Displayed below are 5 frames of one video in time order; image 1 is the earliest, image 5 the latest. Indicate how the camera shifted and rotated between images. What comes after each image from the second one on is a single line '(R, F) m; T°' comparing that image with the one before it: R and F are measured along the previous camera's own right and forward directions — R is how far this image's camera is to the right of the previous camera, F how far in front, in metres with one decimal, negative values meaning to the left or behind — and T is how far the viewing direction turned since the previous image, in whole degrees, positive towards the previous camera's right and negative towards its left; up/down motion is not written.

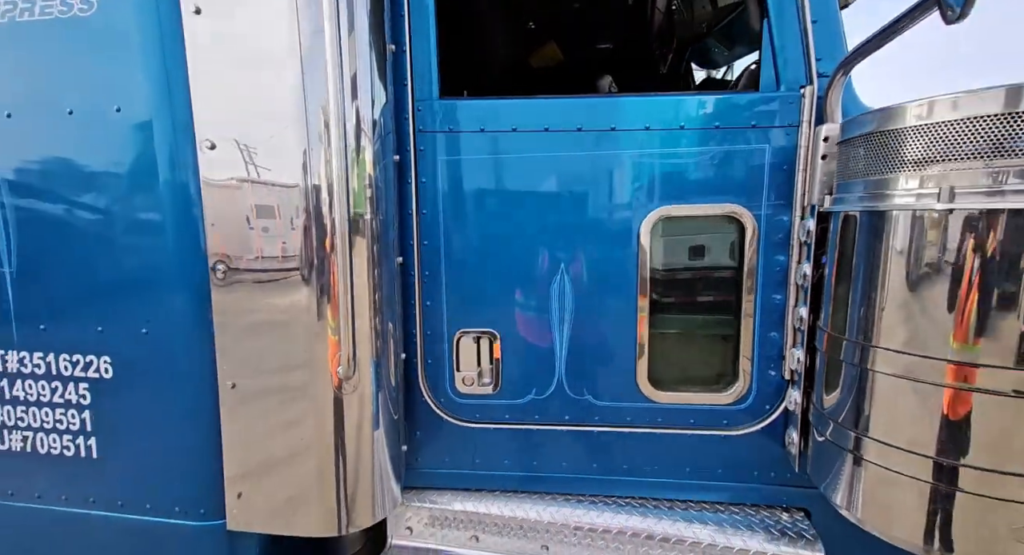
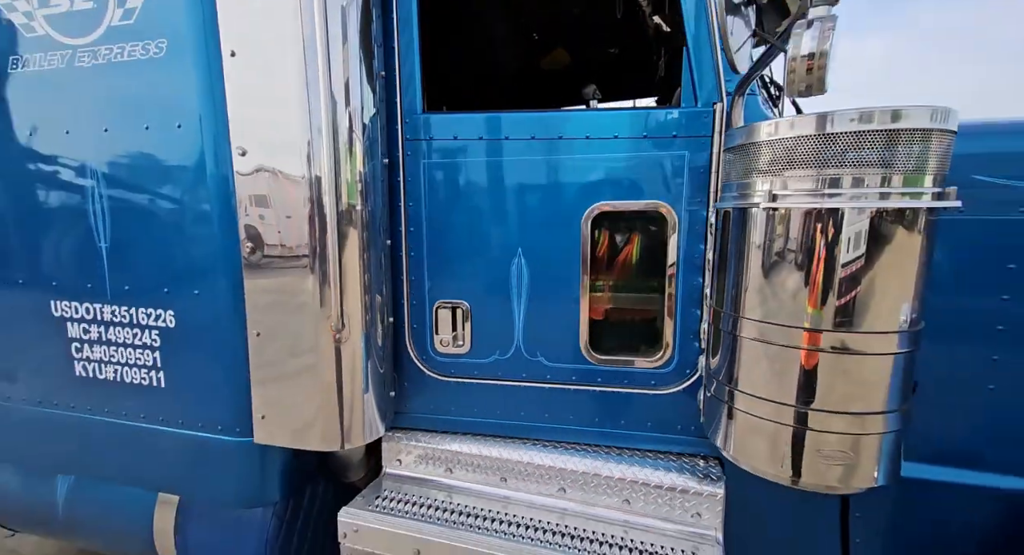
(+0.2, -0.2) m; -5°
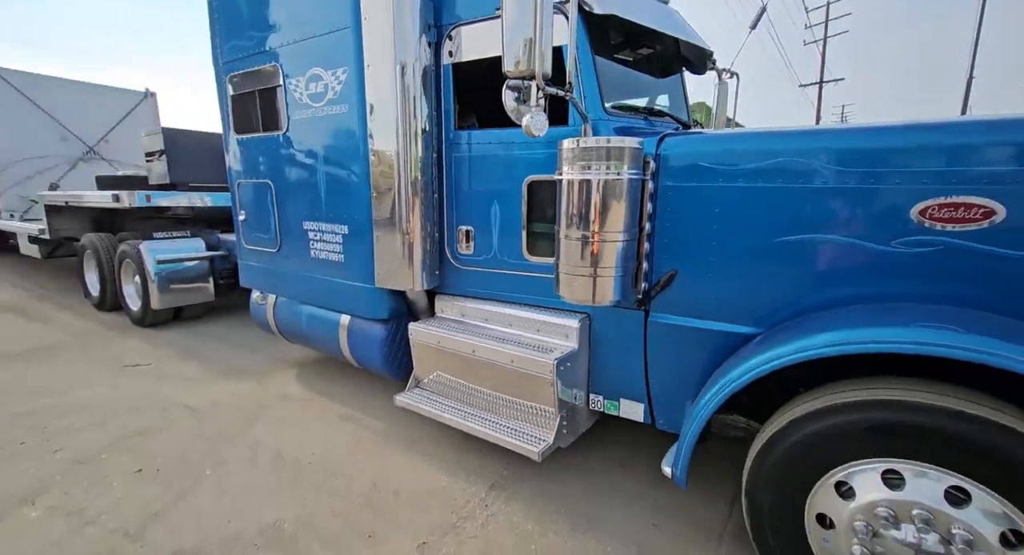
(+0.9, -1.1) m; -19°
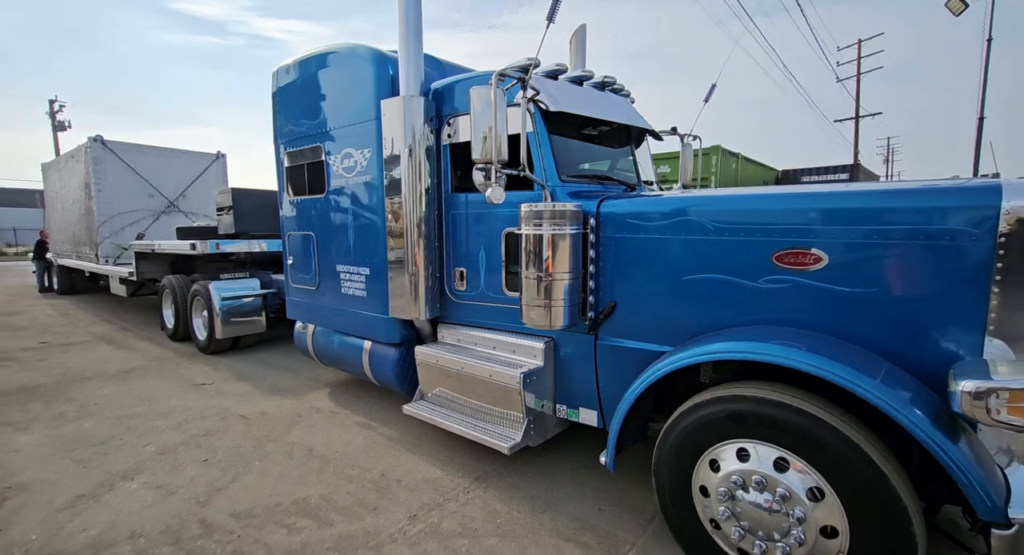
(+0.4, -0.6) m; -5°
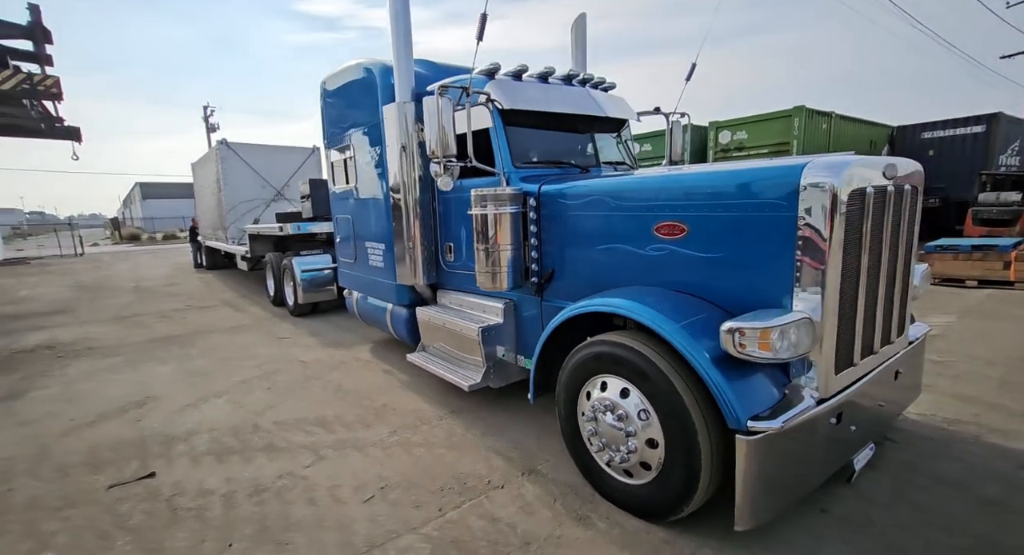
(+1.0, -0.5) m; -12°
